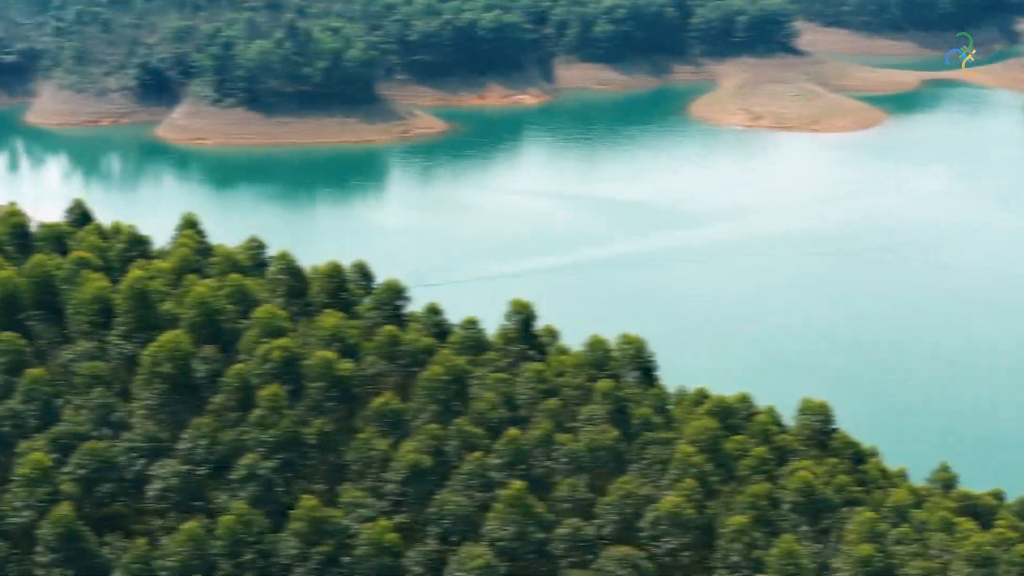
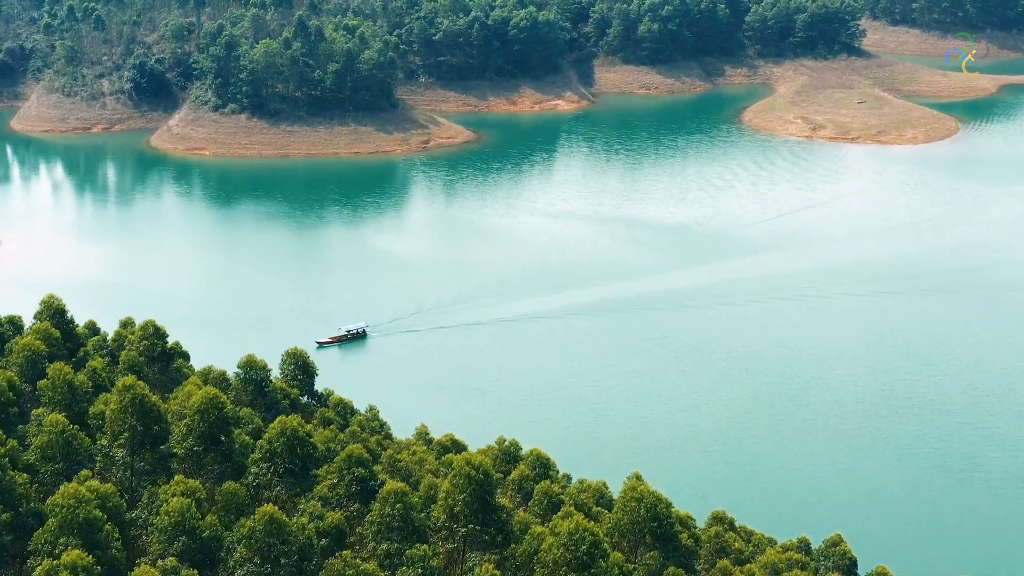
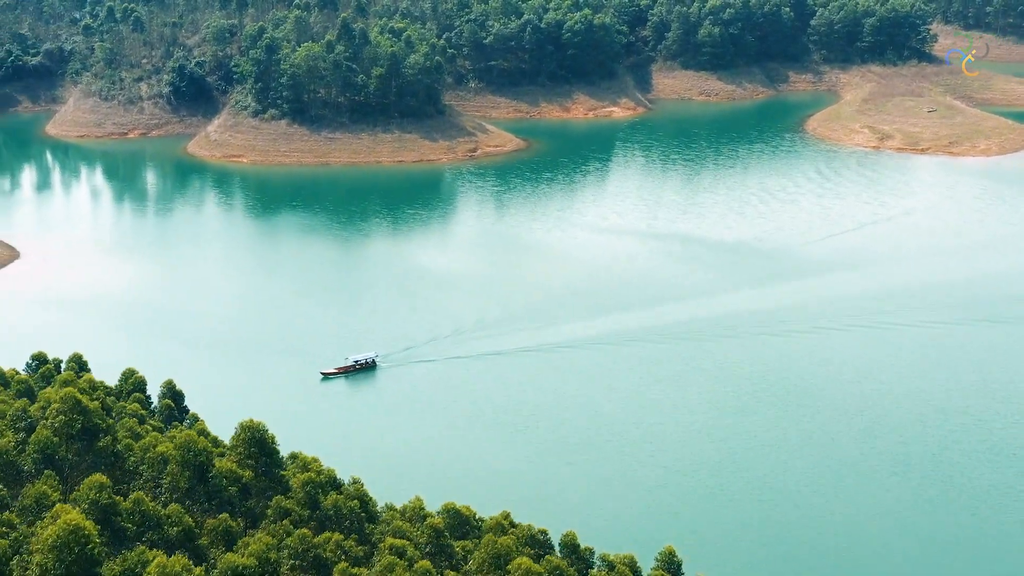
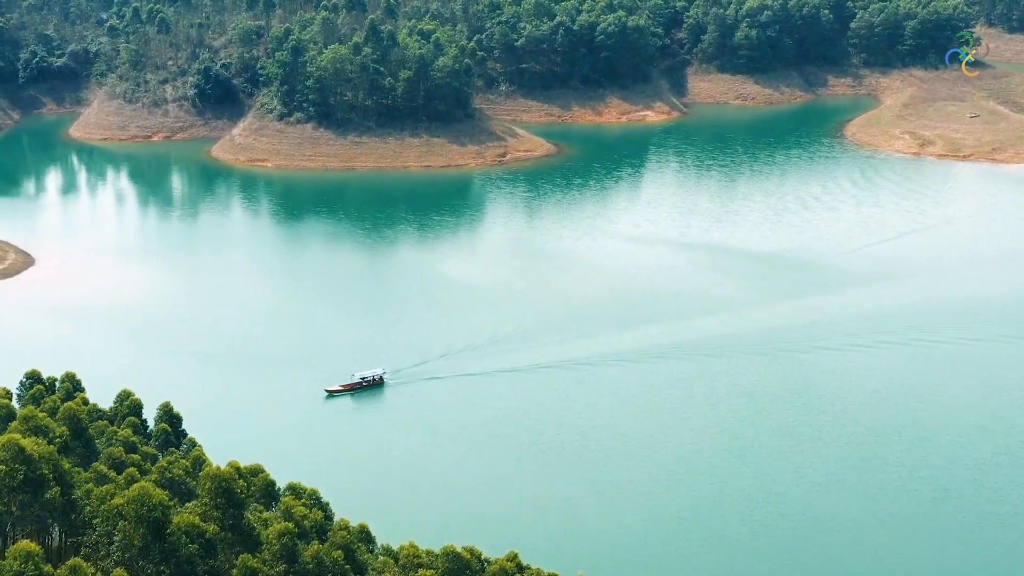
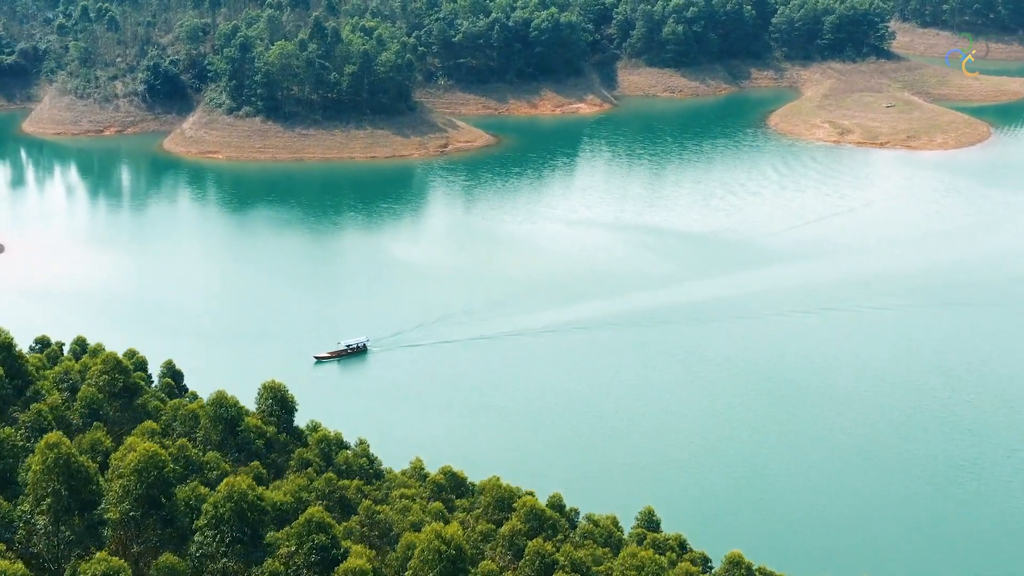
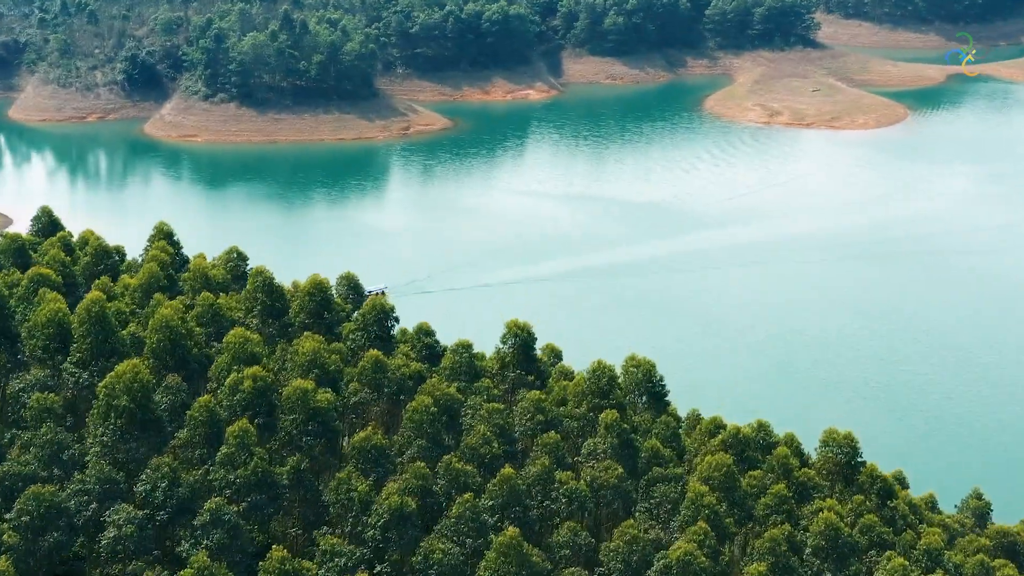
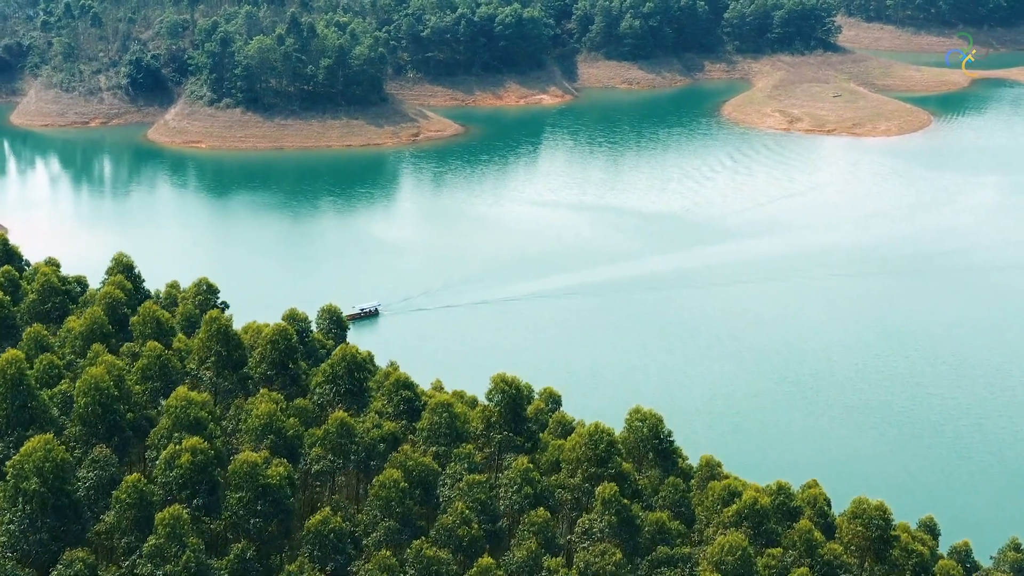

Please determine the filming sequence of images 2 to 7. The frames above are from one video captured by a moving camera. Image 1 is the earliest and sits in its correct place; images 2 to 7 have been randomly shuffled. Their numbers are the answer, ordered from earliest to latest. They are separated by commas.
6, 7, 2, 5, 3, 4
